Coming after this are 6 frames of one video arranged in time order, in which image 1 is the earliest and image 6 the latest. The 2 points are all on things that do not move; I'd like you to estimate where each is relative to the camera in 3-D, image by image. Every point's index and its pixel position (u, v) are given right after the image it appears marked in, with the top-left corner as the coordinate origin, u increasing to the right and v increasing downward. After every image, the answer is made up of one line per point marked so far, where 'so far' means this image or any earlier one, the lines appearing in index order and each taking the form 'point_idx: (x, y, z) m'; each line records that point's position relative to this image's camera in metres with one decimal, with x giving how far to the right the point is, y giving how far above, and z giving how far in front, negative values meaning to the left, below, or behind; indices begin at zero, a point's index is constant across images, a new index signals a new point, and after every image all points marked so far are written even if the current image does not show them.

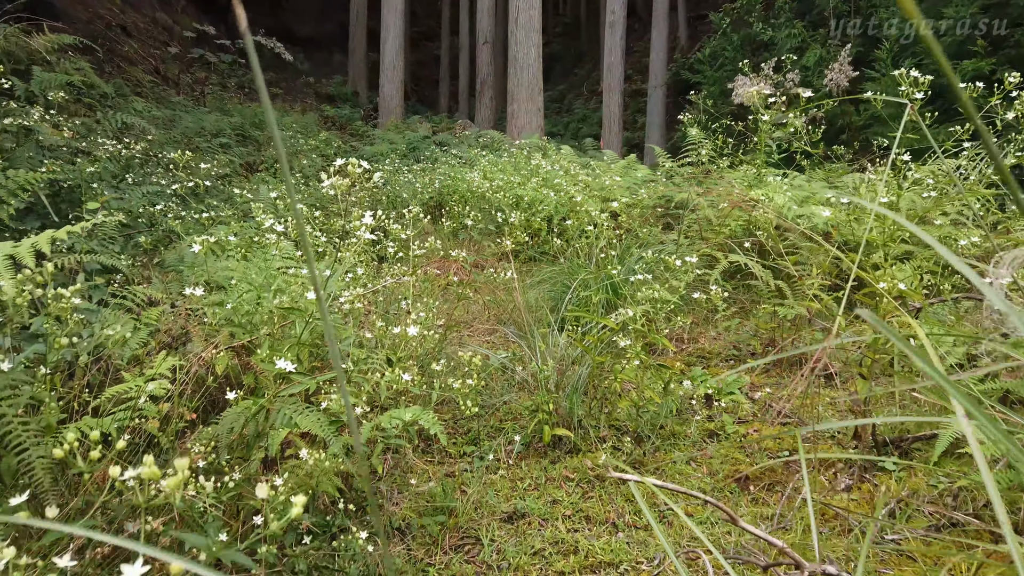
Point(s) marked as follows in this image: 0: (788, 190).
0: (+1.7, +0.6, +4.8) m
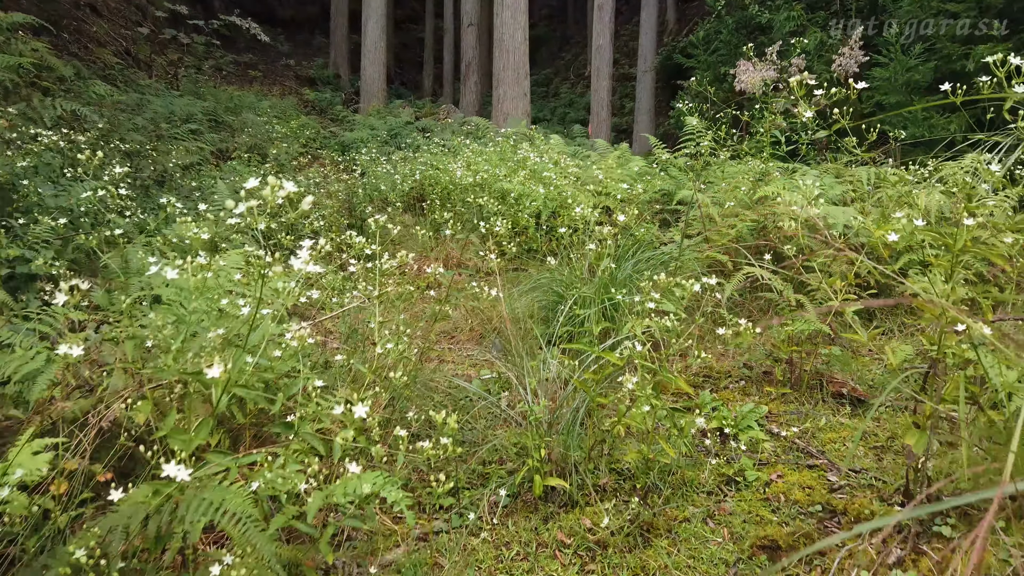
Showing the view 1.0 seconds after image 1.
0: (+1.6, +0.6, +4.4) m
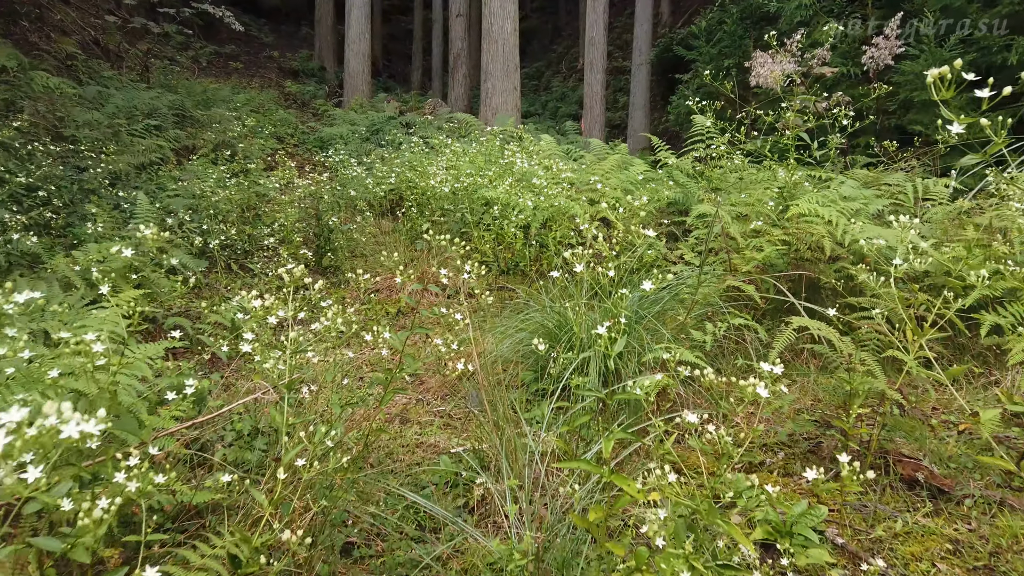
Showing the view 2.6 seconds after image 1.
0: (+1.6, +0.4, +3.7) m
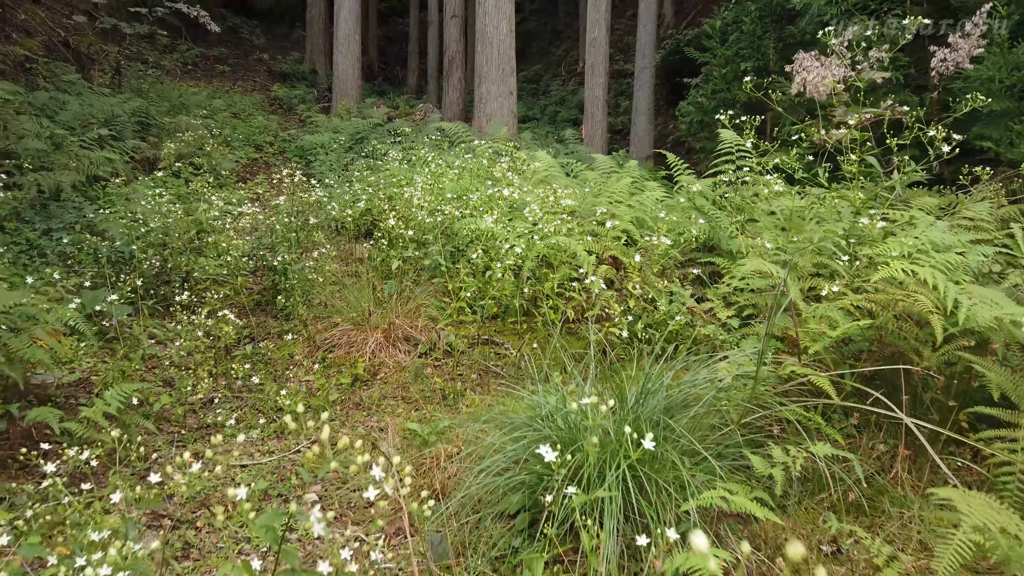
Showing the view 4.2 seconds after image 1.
0: (+1.5, +0.1, +2.8) m
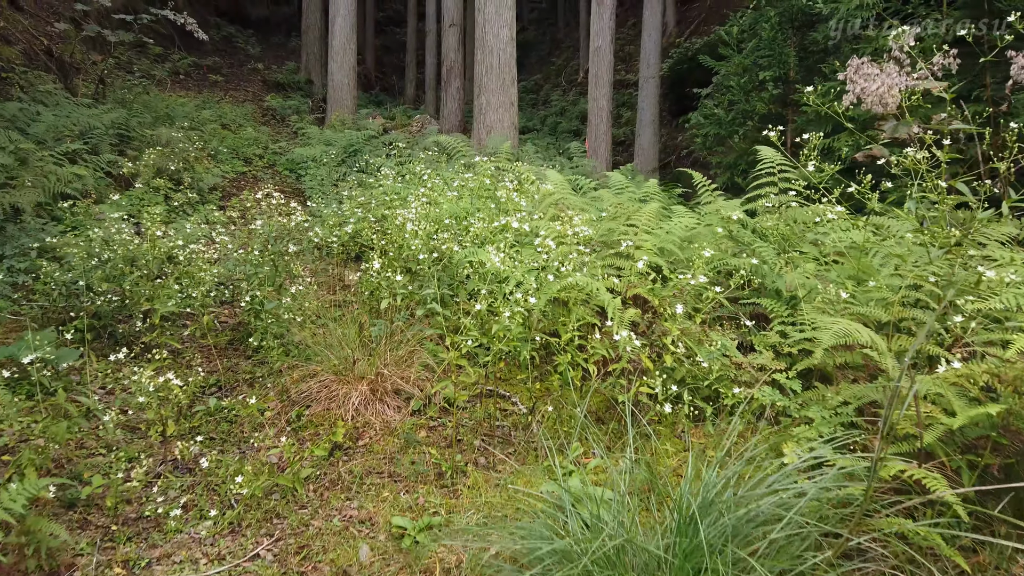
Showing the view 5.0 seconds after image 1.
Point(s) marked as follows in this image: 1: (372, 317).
0: (+1.5, -0.1, +2.2) m
1: (-0.7, -0.1, +3.7) m
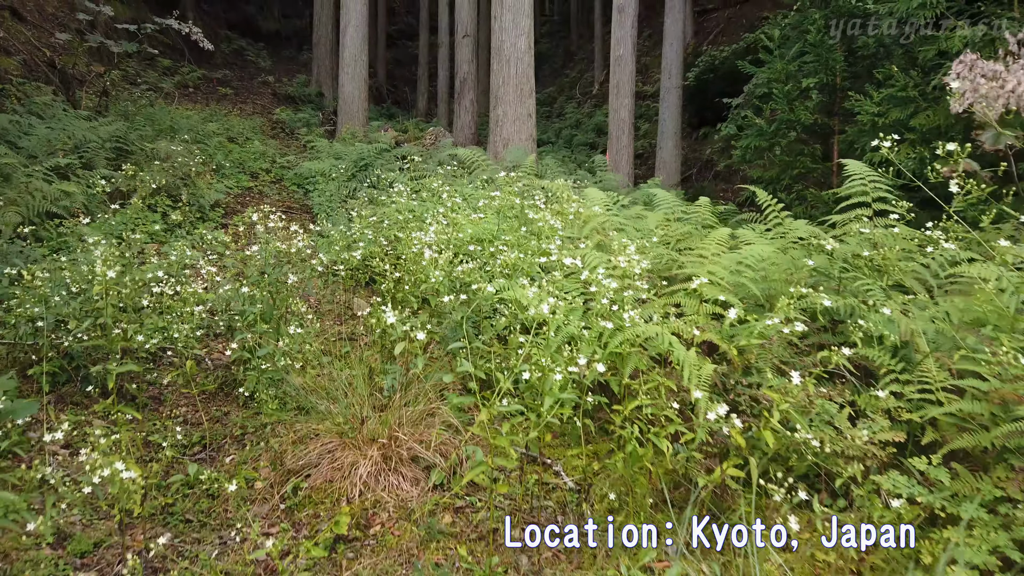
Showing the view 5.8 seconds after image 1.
0: (+1.7, -0.2, +1.6) m
1: (-0.5, -0.3, +3.1) m
